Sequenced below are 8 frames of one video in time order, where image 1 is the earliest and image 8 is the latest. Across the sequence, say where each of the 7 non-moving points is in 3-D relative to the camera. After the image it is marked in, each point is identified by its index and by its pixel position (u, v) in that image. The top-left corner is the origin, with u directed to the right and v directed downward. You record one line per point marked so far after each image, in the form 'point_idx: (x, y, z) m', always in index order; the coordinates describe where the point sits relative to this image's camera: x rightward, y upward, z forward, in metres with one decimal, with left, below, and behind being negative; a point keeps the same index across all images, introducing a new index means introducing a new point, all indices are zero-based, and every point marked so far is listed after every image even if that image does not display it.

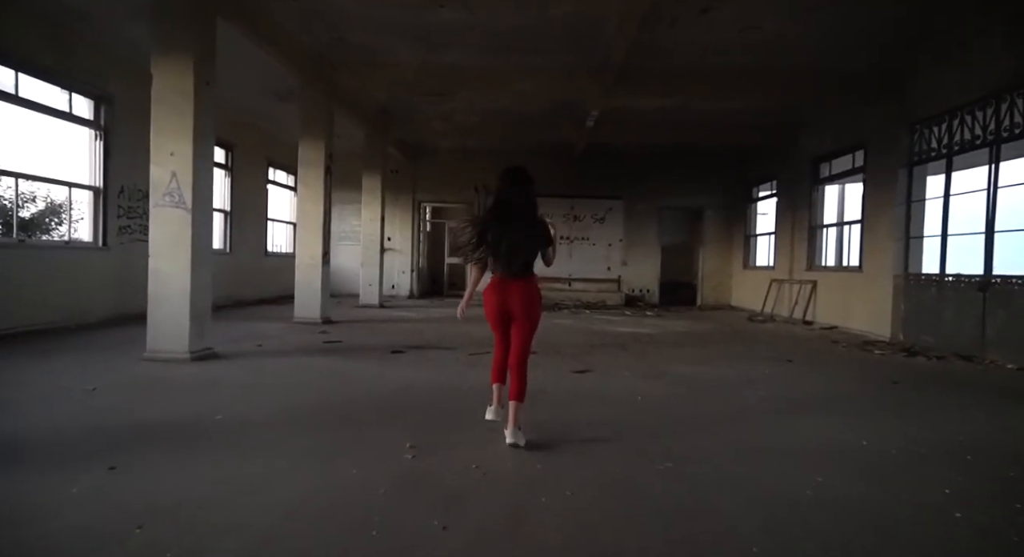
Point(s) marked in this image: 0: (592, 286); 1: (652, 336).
0: (+2.2, -0.2, +16.1) m
1: (+2.1, -0.9, +9.1) m
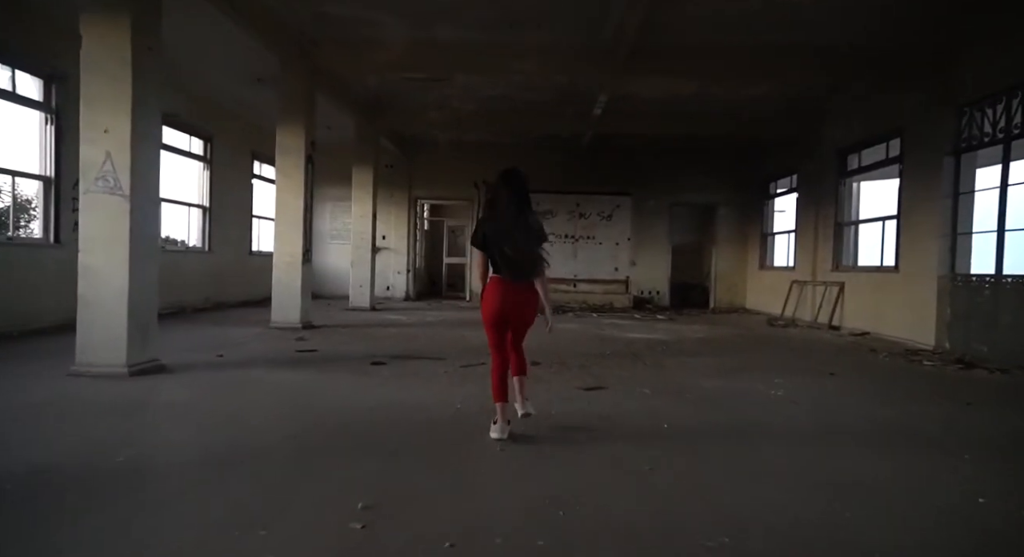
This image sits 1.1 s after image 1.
0: (+2.3, -0.2, +15.3) m
1: (+2.1, -0.9, +8.2) m
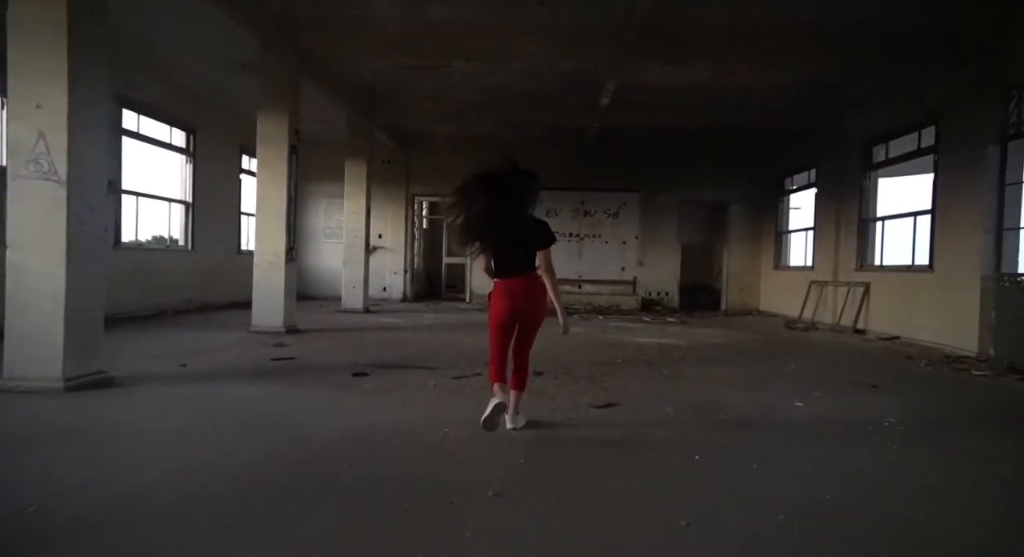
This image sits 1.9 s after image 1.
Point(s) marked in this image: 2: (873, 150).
0: (+2.3, -0.3, +14.6) m
1: (+2.1, -0.9, +7.5) m
2: (+6.0, +2.1, +9.7) m
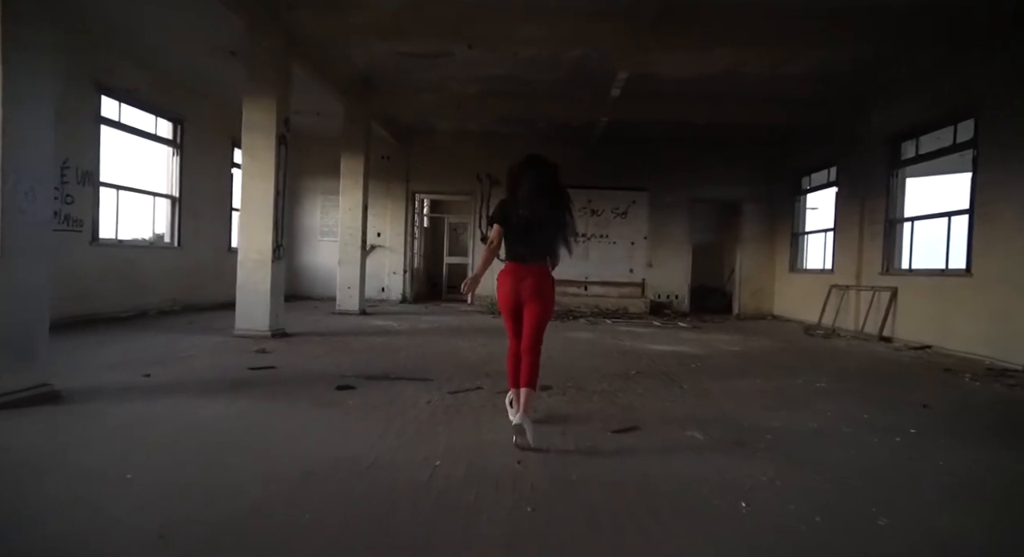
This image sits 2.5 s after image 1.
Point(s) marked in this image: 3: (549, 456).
0: (+2.4, -0.3, +14.0) m
1: (+2.2, -0.9, +6.9) m
2: (+6.1, +2.1, +9.1) m
3: (+0.2, -1.0, +3.2) m
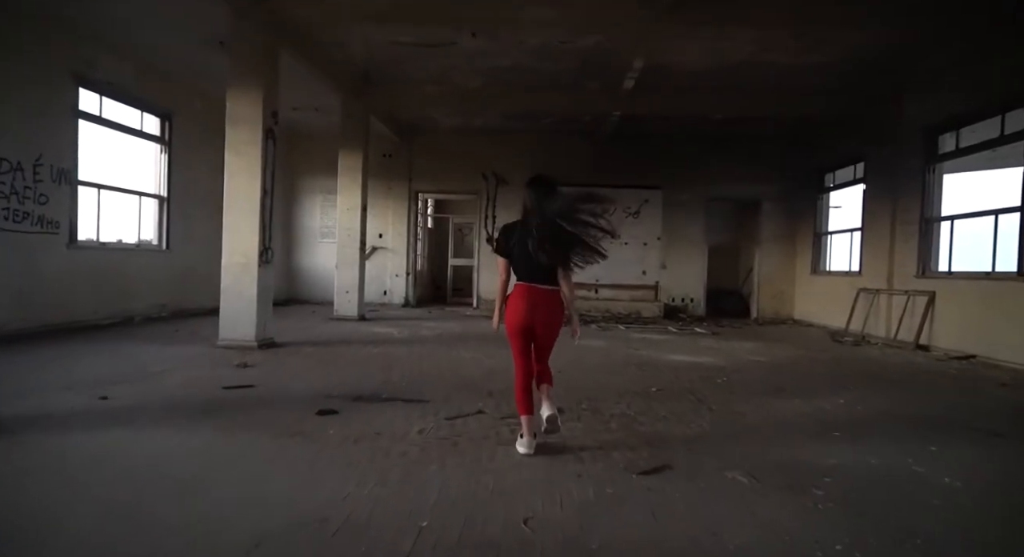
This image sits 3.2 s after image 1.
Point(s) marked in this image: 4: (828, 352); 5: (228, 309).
0: (+2.6, -0.4, +13.4) m
1: (+2.3, -1.0, +6.3) m
2: (+6.2, +2.0, +8.5) m
3: (+0.2, -1.0, +2.6) m
4: (+4.3, -1.0, +8.0) m
5: (-3.2, -0.3, +6.5) m
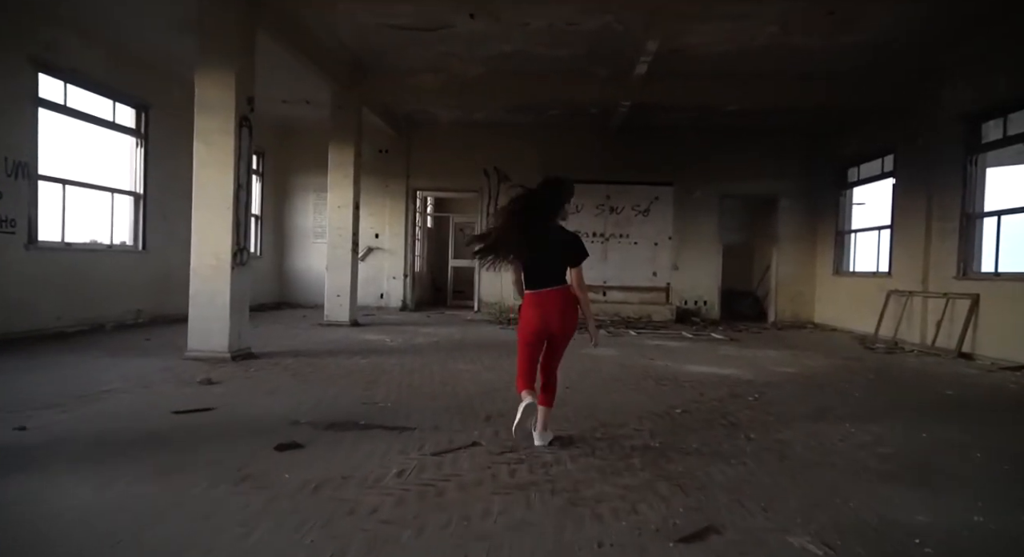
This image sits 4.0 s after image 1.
0: (+2.6, -0.4, +12.7) m
1: (+2.3, -1.0, +5.6) m
2: (+6.2, +2.0, +7.7) m
3: (+0.2, -1.1, +1.9) m
4: (+4.4, -1.0, +7.3) m
5: (-3.1, -0.4, +5.9) m
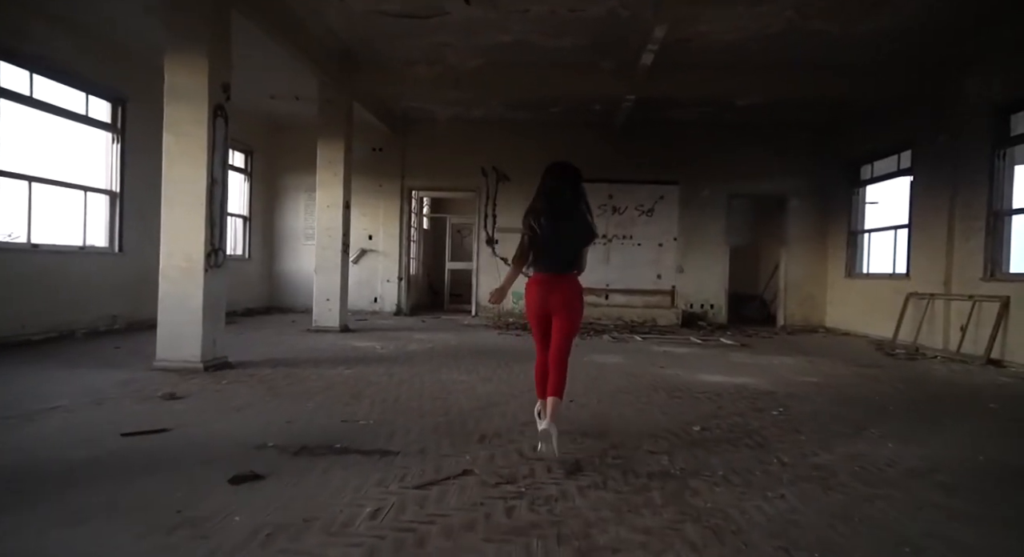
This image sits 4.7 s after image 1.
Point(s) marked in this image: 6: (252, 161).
0: (+2.6, -0.4, +12.2) m
1: (+2.3, -1.0, +5.1) m
2: (+6.2, +2.0, +7.3) m
3: (+0.2, -1.1, +1.4) m
4: (+4.4, -1.1, +6.8) m
5: (-3.2, -0.4, +5.4) m
6: (-5.2, +2.4, +11.8) m
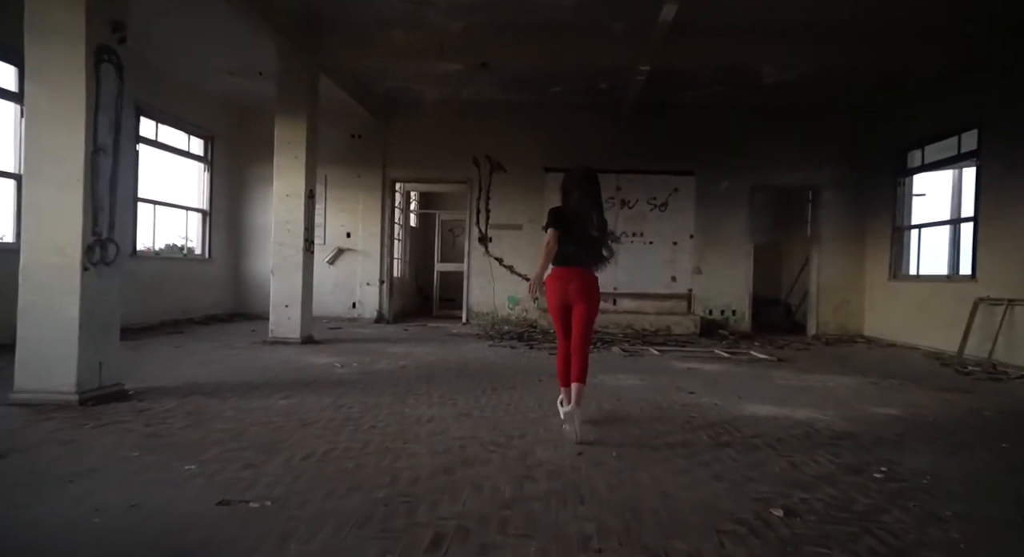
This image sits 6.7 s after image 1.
0: (+2.5, -0.5, +10.8) m
1: (+2.2, -1.0, +3.7) m
2: (+6.1, +2.0, +5.9) m
3: (+0.1, -1.0, 0.0) m
4: (+4.3, -1.1, +5.4) m
5: (-3.2, -0.4, +4.0) m
6: (-5.3, +2.3, +10.4) m
